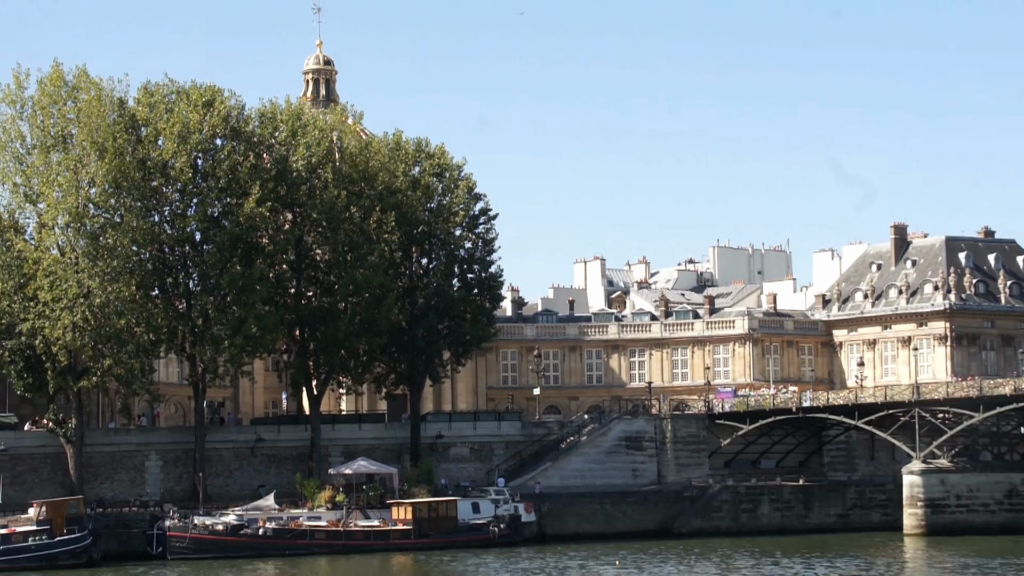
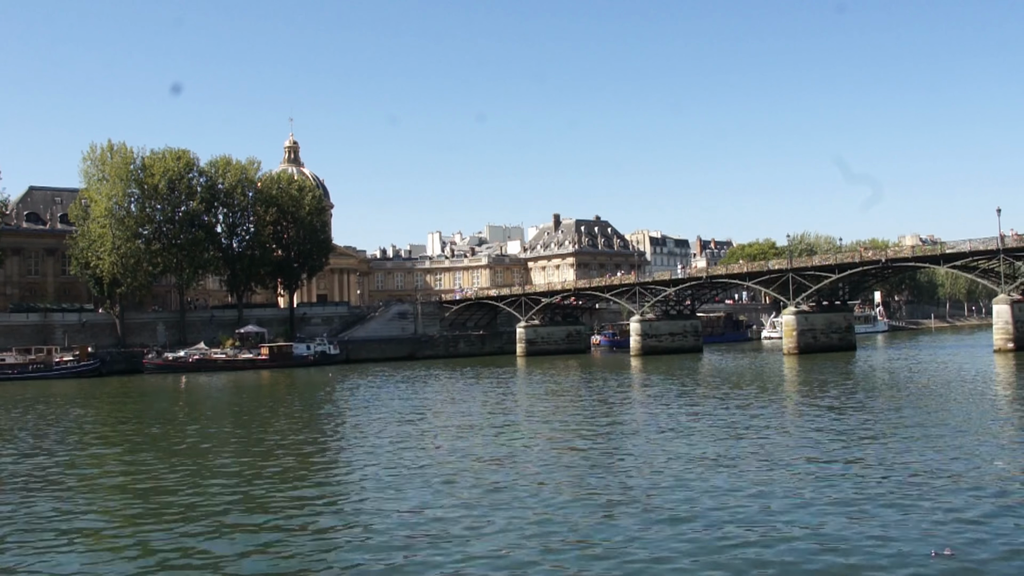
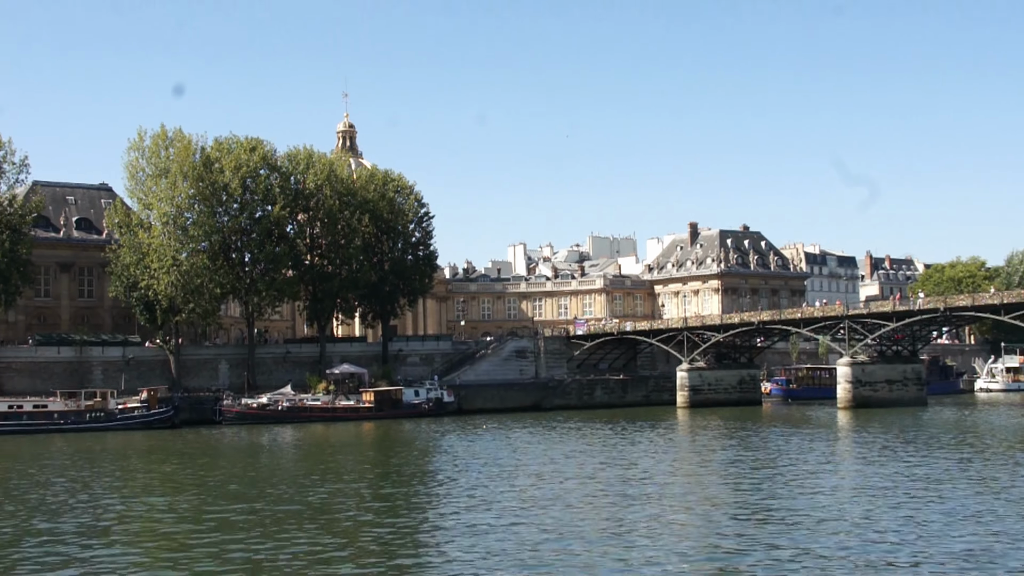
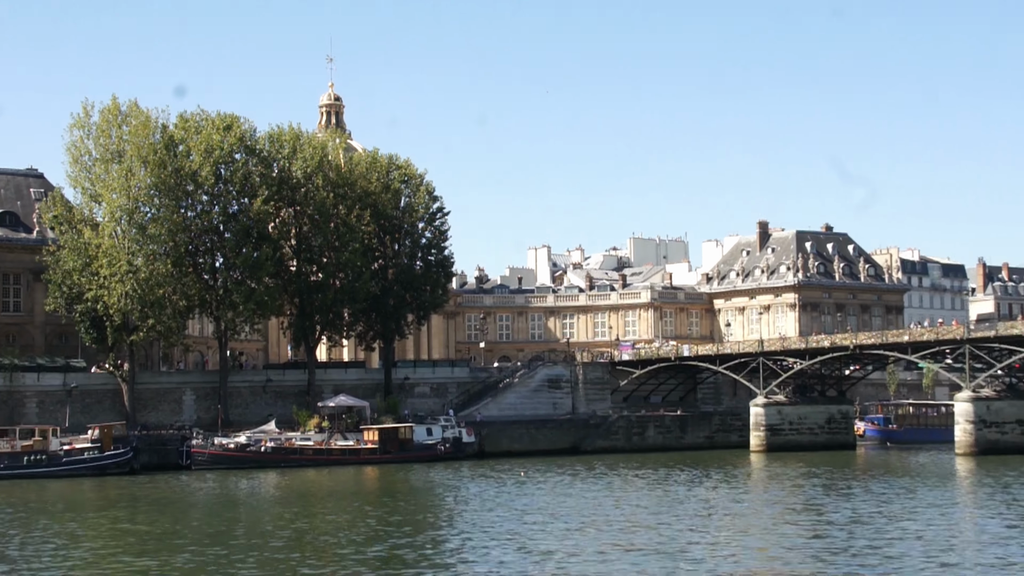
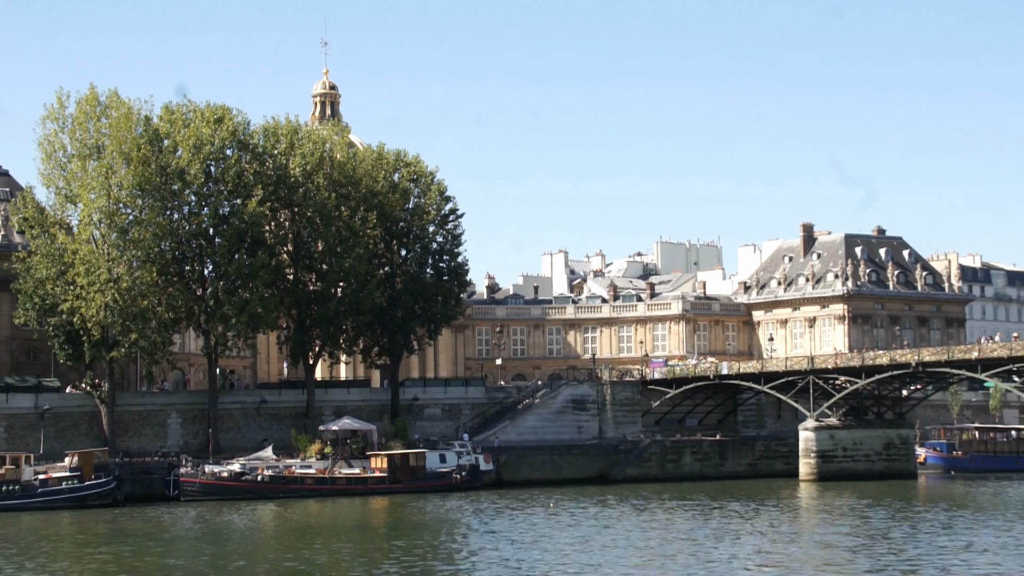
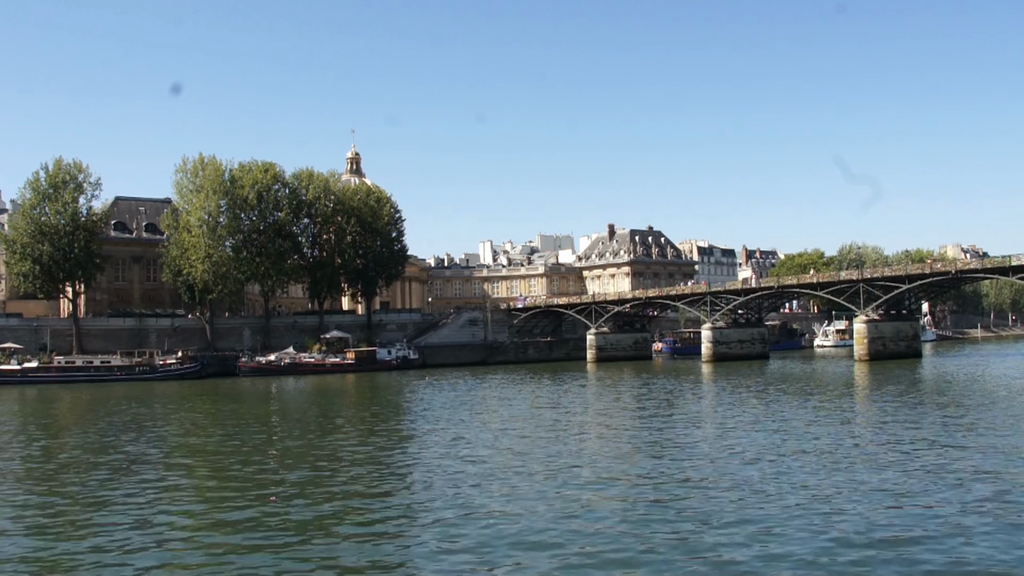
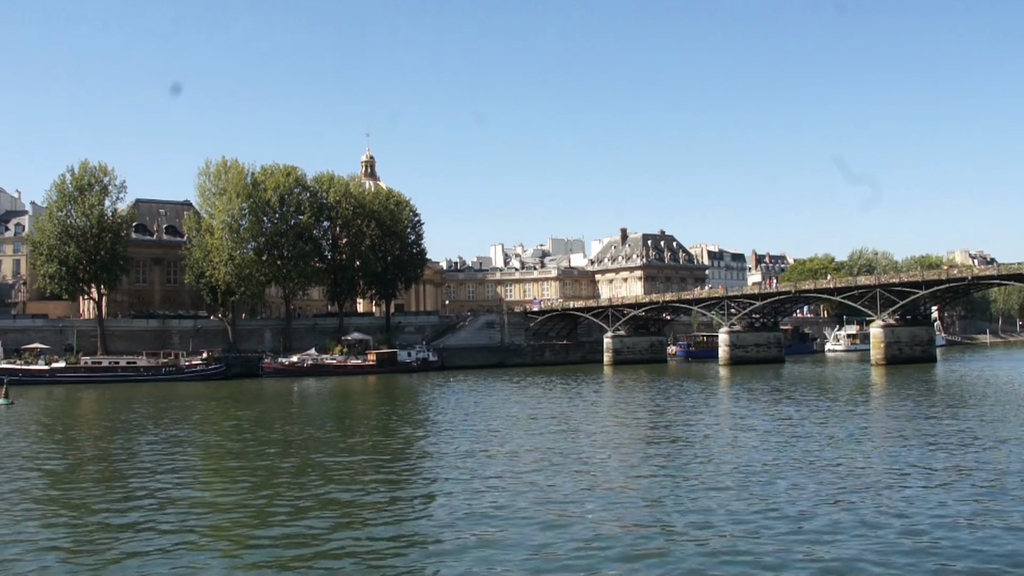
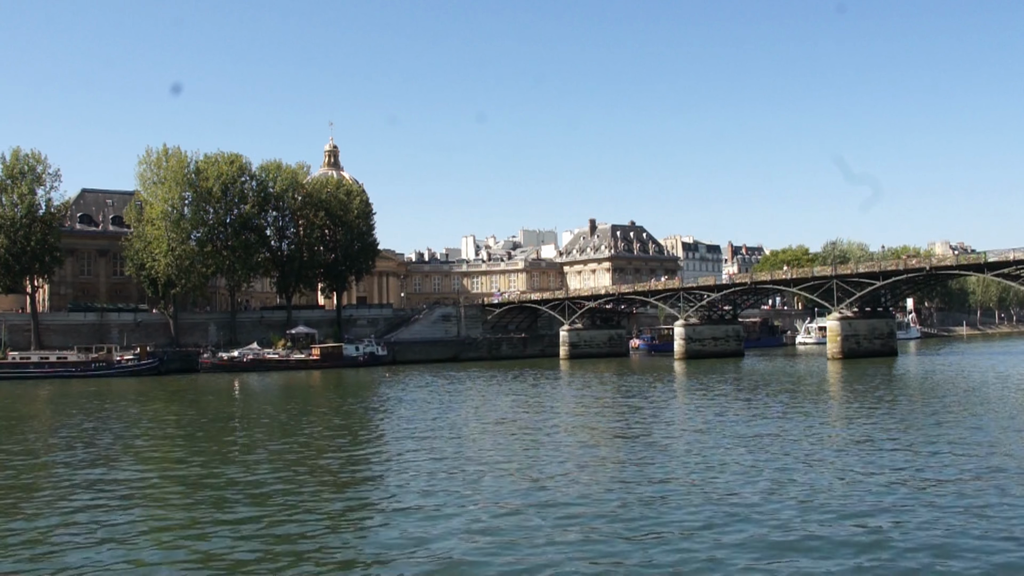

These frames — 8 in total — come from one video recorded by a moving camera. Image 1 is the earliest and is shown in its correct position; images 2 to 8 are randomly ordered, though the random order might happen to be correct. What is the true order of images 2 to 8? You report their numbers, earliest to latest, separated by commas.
5, 4, 3, 7, 6, 8, 2
